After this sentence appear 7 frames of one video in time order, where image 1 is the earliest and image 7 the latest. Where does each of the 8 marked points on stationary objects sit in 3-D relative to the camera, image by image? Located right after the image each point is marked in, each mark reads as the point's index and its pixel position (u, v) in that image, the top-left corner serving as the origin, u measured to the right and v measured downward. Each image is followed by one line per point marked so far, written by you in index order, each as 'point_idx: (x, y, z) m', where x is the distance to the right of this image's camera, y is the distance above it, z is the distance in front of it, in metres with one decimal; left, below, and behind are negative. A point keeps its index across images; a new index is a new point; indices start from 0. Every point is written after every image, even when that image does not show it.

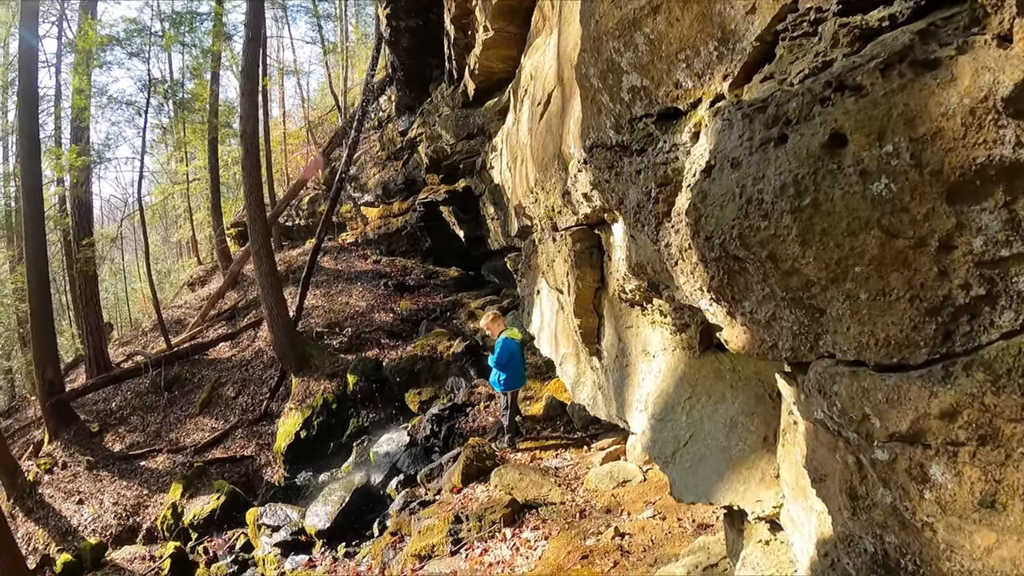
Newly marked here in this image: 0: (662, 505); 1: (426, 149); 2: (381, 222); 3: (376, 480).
0: (+1.3, -1.9, +5.3) m
1: (-2.2, +3.6, +15.3) m
2: (-3.8, +2.0, +18.2) m
3: (-1.9, -2.7, +8.5) m
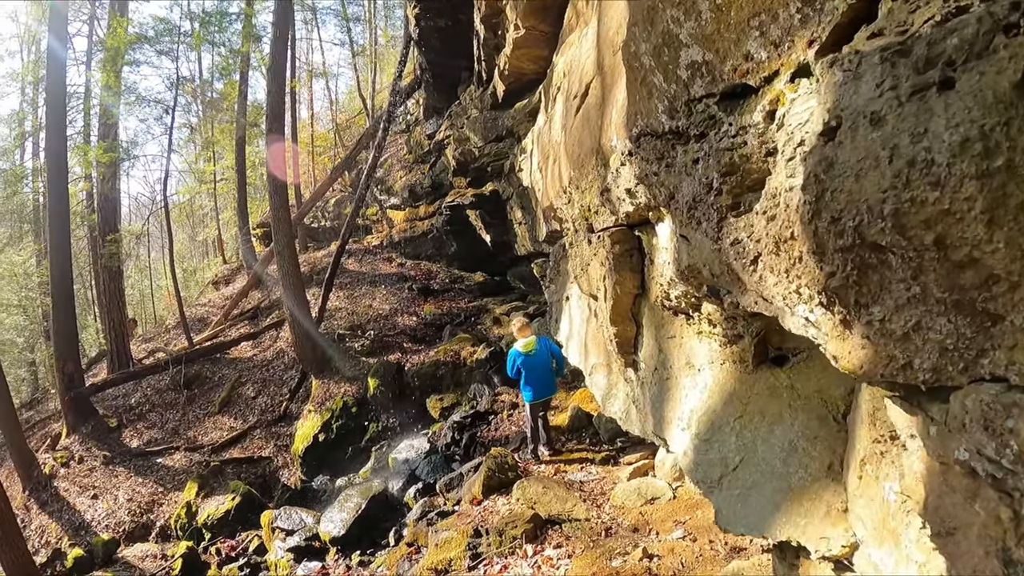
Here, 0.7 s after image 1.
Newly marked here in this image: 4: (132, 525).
0: (+1.5, -2.0, +5.0) m
1: (-1.5, +3.5, +15.1) m
2: (-3.1, +1.9, +18.1) m
3: (-1.6, -2.8, +8.3) m
4: (-7.4, -4.6, +11.6) m
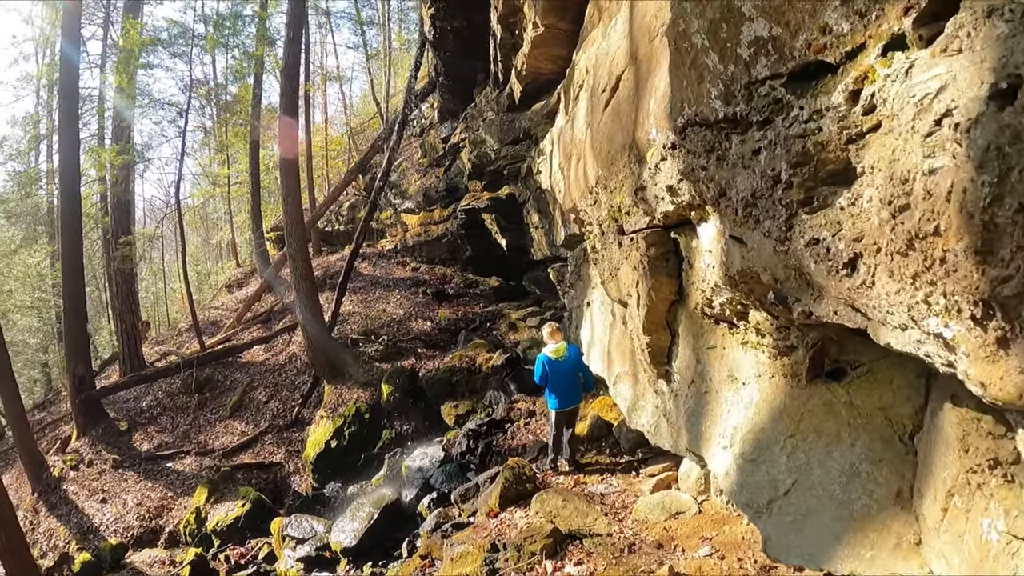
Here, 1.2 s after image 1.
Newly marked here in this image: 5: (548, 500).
0: (+1.7, -2.0, +4.7) m
1: (-1.1, +3.4, +15.0) m
2: (-2.7, +1.7, +17.9) m
3: (-1.4, -2.8, +8.1) m
4: (-7.2, -4.7, +11.5) m
5: (+0.3, -2.0, +5.7) m
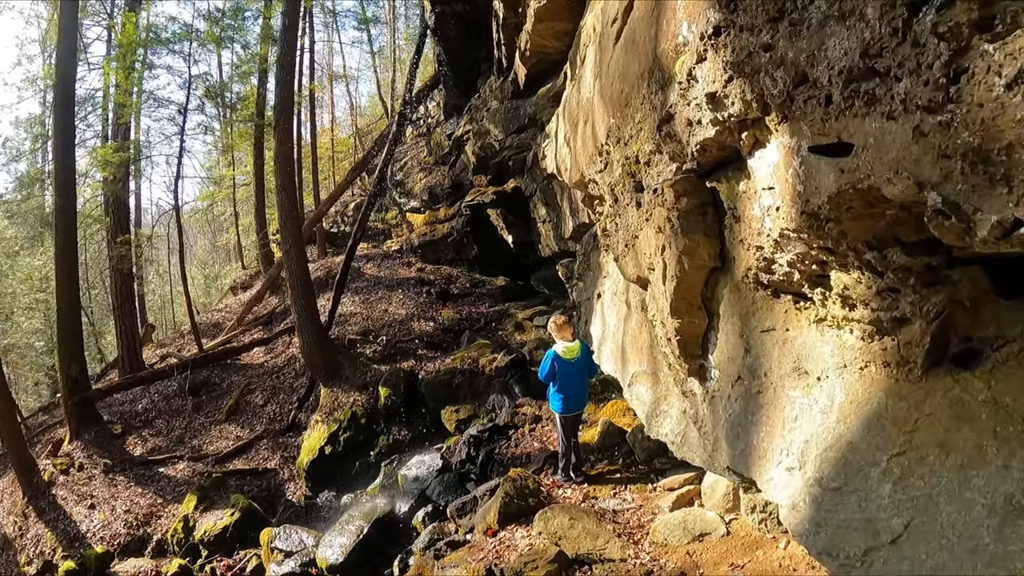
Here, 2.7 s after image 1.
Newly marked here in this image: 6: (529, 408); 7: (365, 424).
0: (+1.6, -1.9, +4.0) m
1: (-1.0, +3.4, +14.4) m
2: (-2.5, +1.7, +17.3) m
3: (-1.4, -2.7, +7.4) m
4: (-7.1, -4.6, +11.0) m
5: (+0.3, -1.9, +5.0) m
6: (+0.2, -1.7, +8.6) m
7: (-2.5, -2.3, +10.0) m
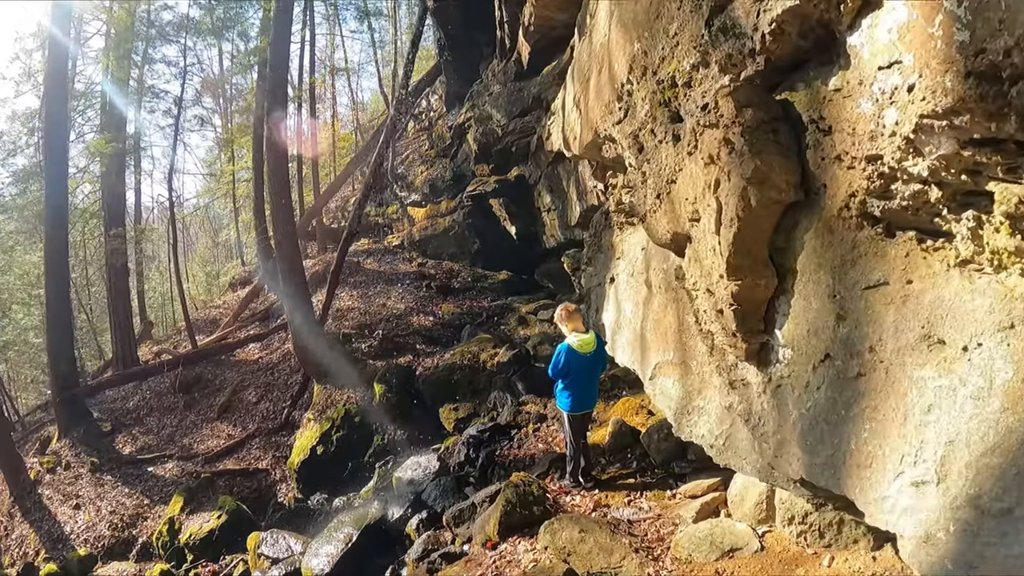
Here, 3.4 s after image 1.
0: (+1.6, -1.8, +3.5) m
1: (-0.9, +3.5, +13.8) m
2: (-2.4, +1.9, +16.8) m
3: (-1.4, -2.6, +6.9) m
4: (-7.0, -4.5, +10.4) m
5: (+0.4, -1.8, +4.5) m
6: (+0.3, -1.6, +8.0) m
7: (-2.4, -2.1, +9.4) m
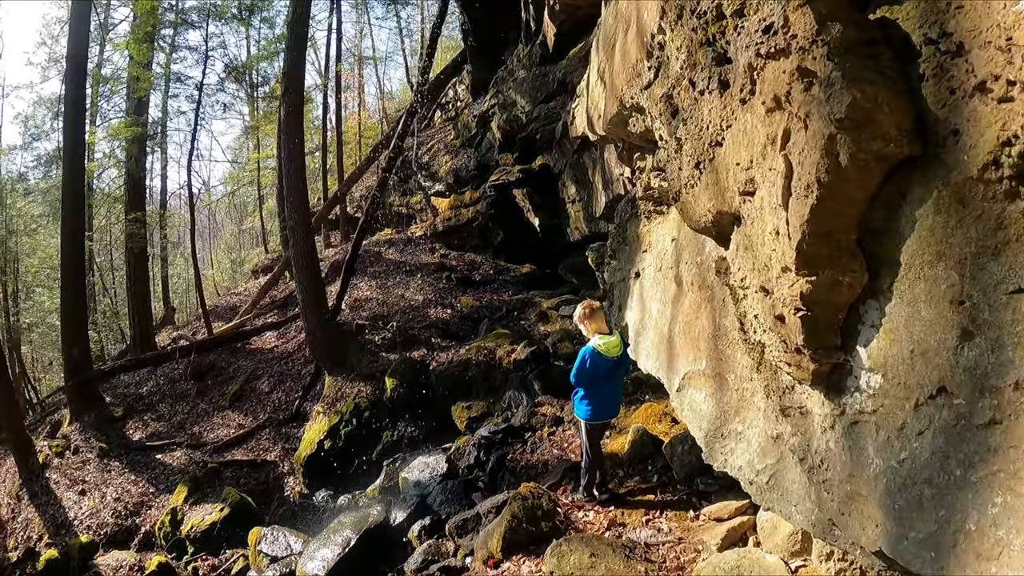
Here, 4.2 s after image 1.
0: (+1.6, -1.8, +3.0) m
1: (-0.4, +3.7, +13.4) m
2: (-1.8, +2.1, +16.4) m
3: (-1.3, -2.5, +6.5) m
4: (-6.8, -4.2, +10.3) m
5: (+0.4, -1.8, +4.1) m
6: (+0.5, -1.5, +7.6) m
7: (-2.2, -2.0, +9.1) m
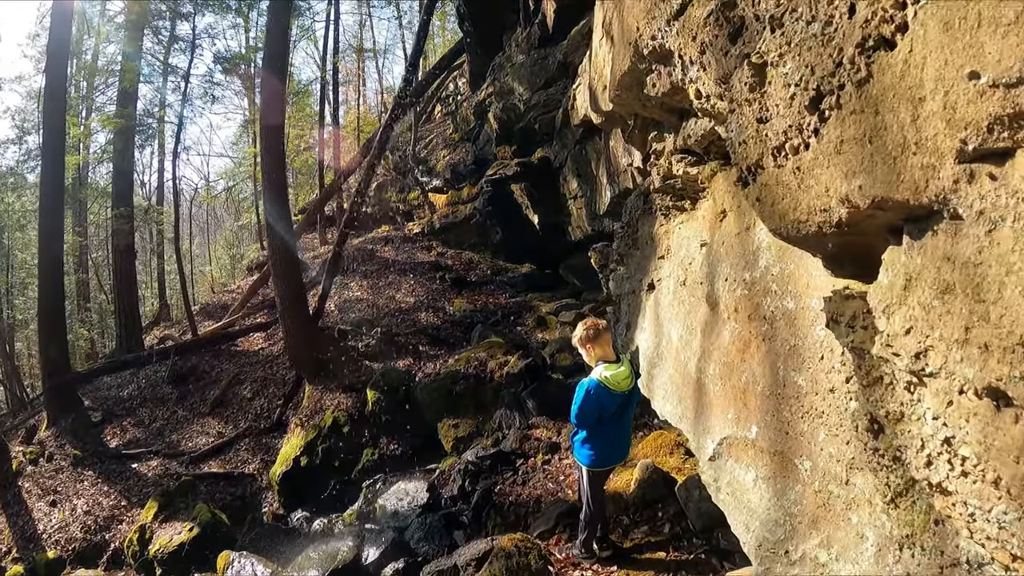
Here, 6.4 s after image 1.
0: (+1.5, -1.9, +2.2) m
1: (-0.4, +3.6, +12.5) m
2: (-1.8, +2.1, +15.6) m
3: (-1.4, -2.6, +5.7) m
4: (-6.9, -4.2, +9.5) m
5: (+0.3, -1.9, +3.2) m
6: (+0.4, -1.6, +6.8) m
7: (-2.3, -2.0, +8.3) m
